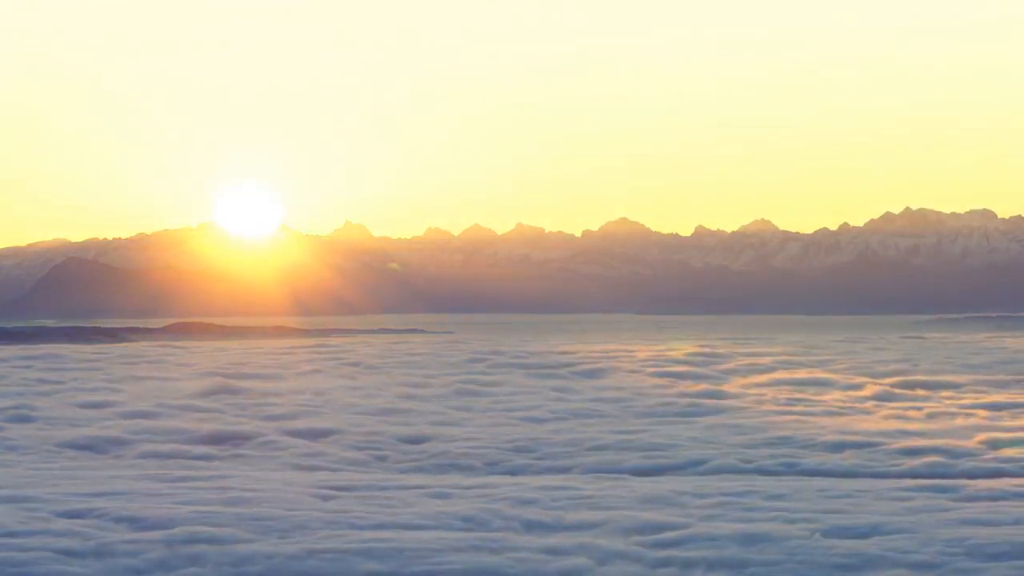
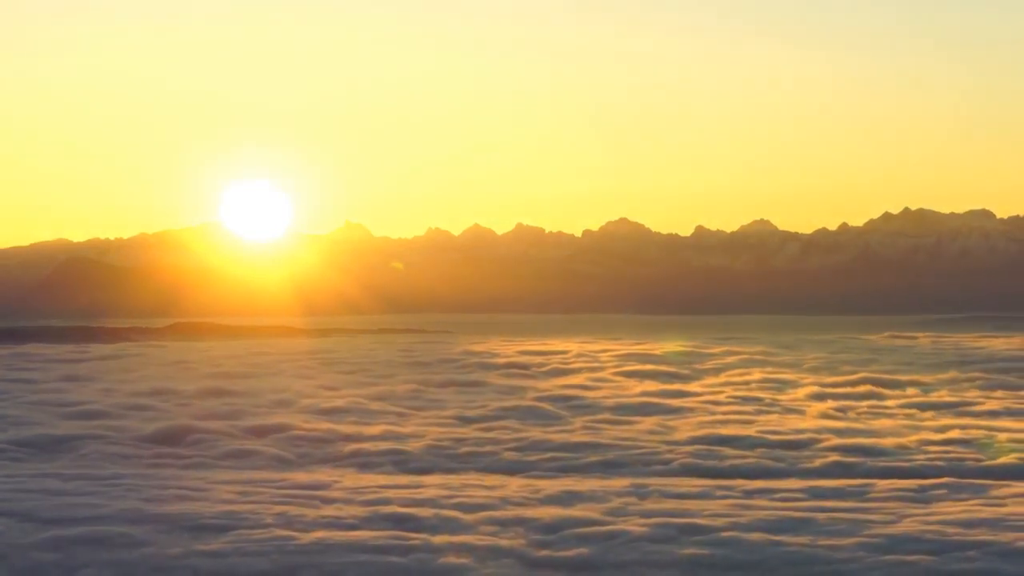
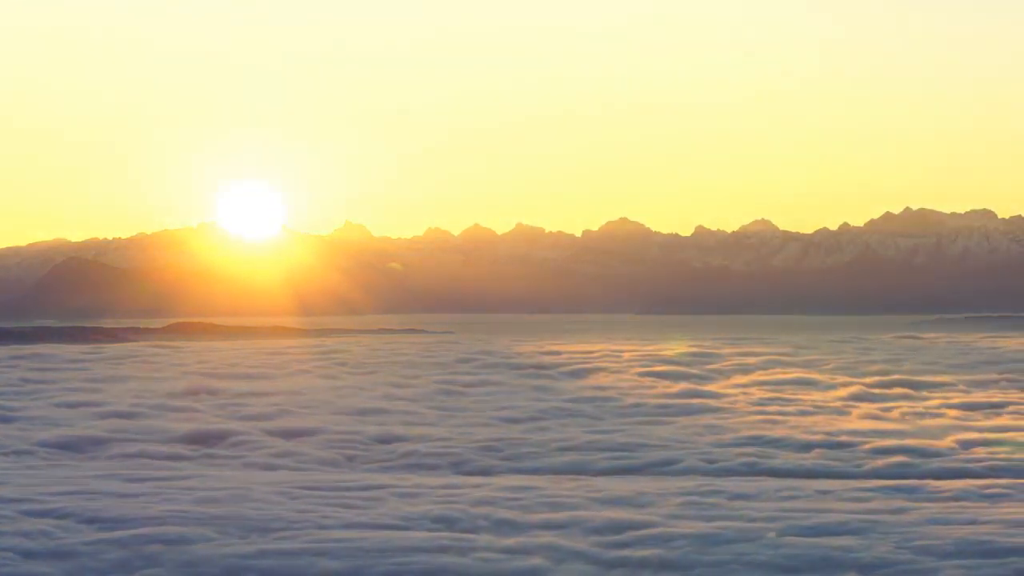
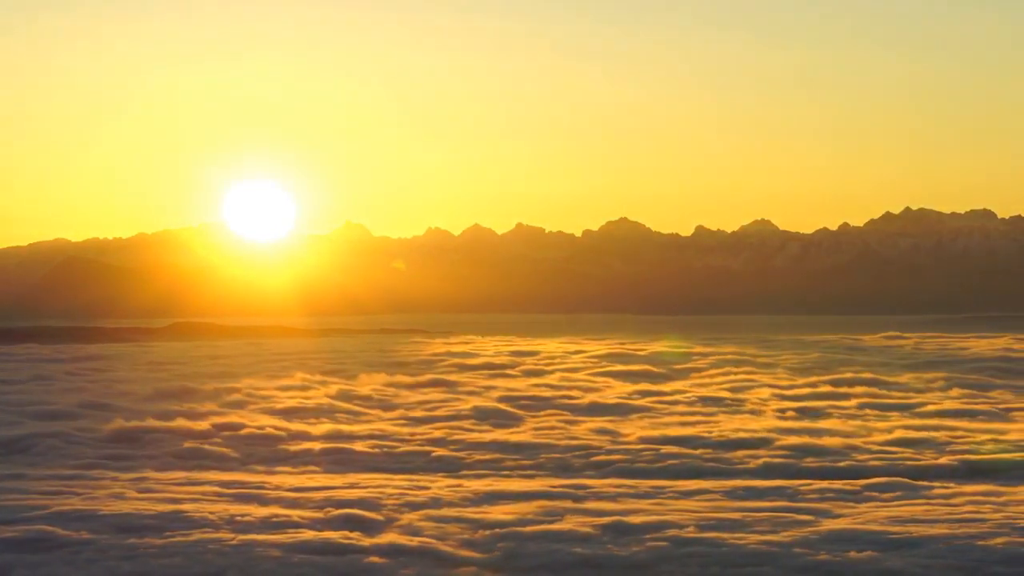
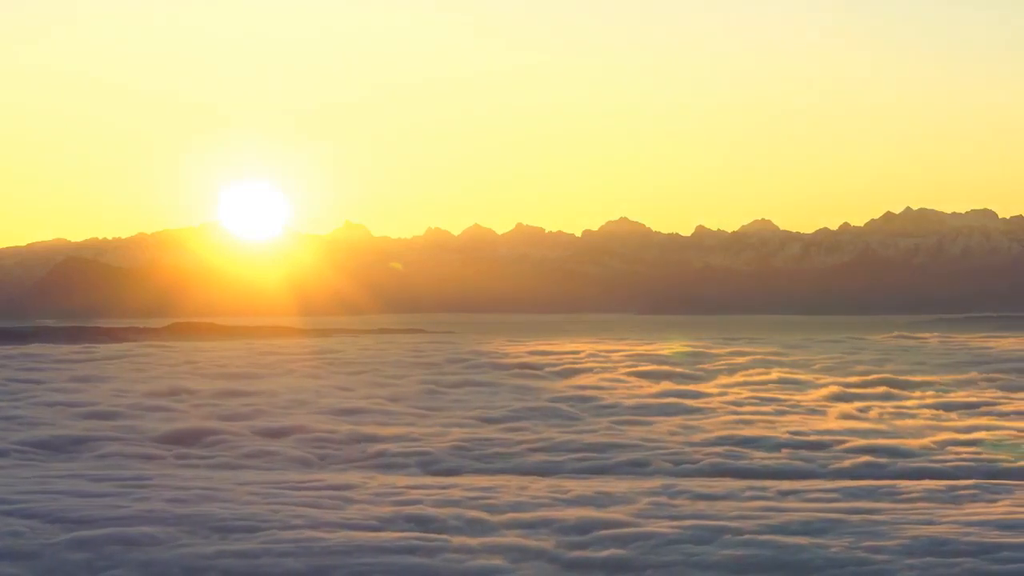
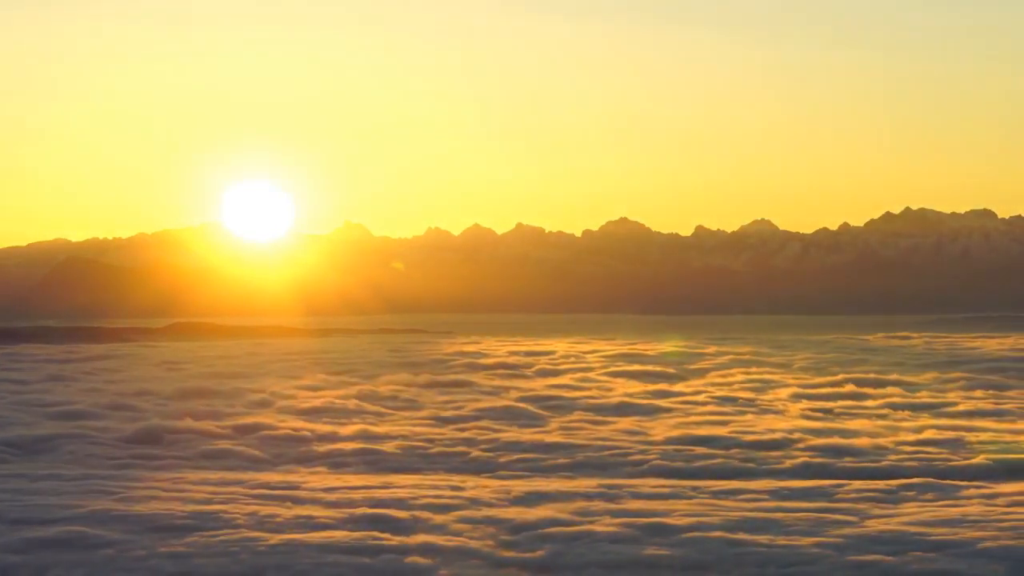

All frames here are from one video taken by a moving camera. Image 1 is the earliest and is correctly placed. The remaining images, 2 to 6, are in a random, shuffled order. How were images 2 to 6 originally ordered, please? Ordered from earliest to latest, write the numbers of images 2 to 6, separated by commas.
3, 5, 2, 6, 4
